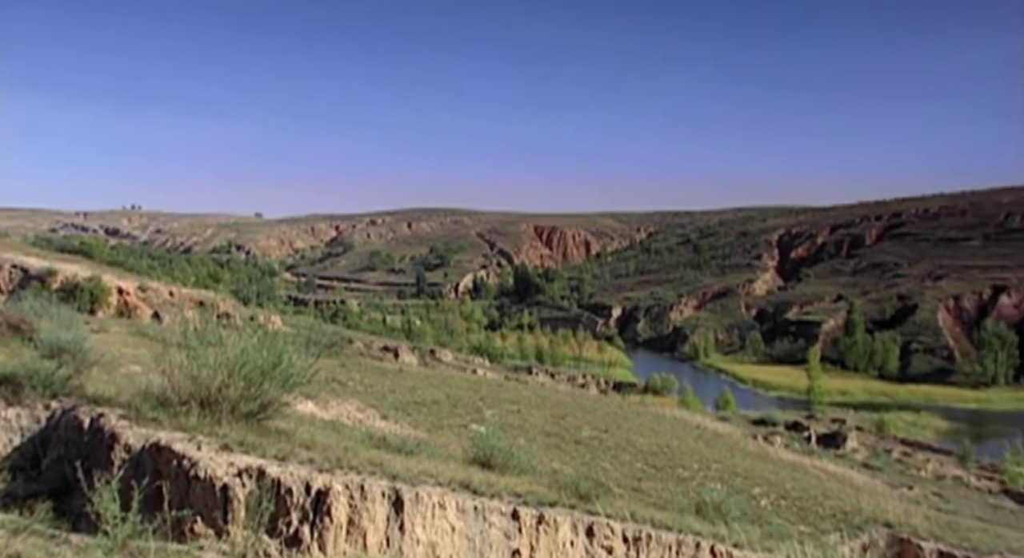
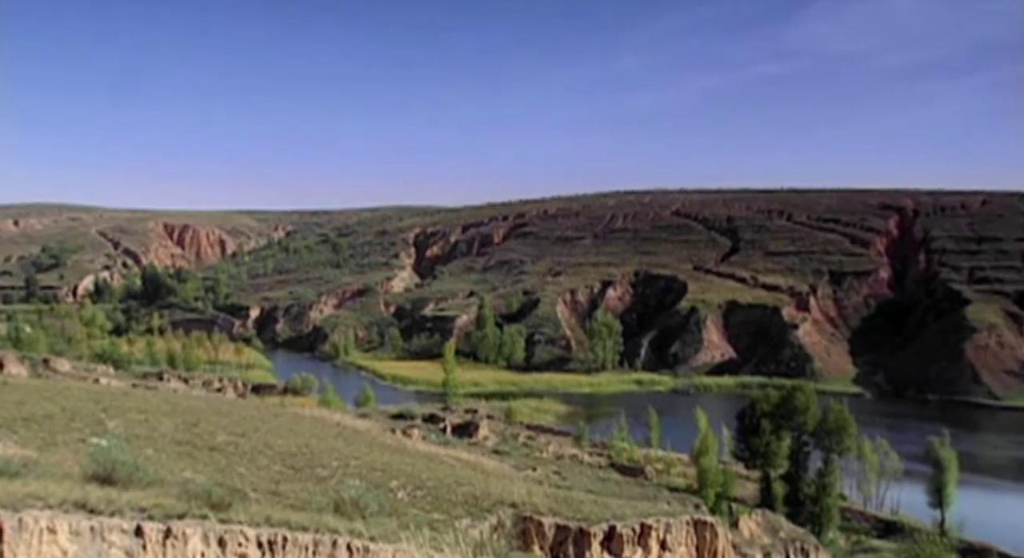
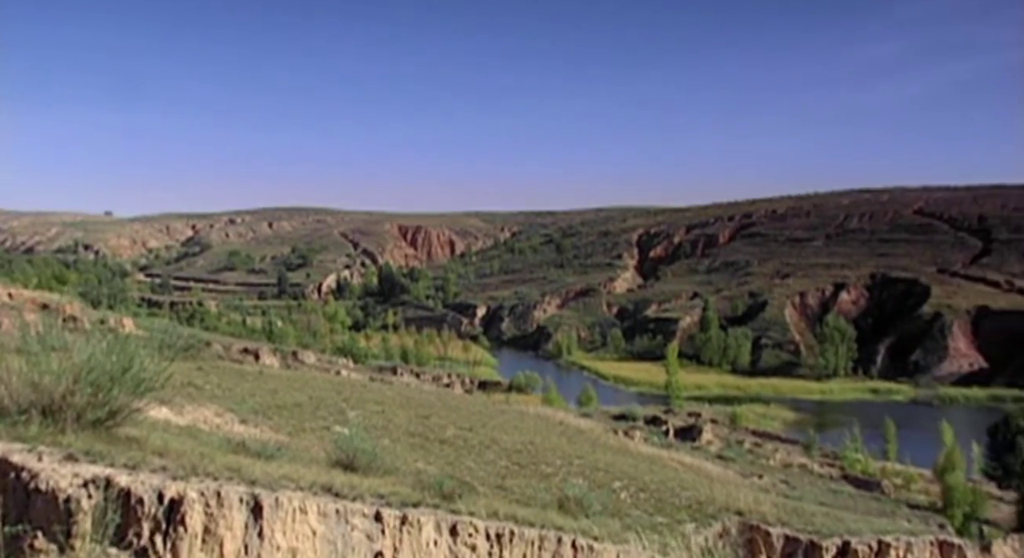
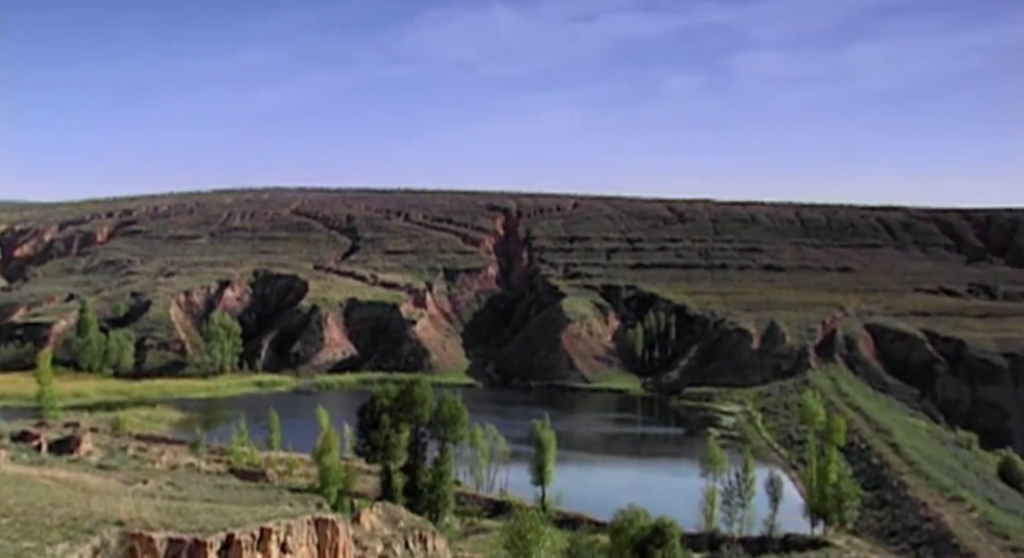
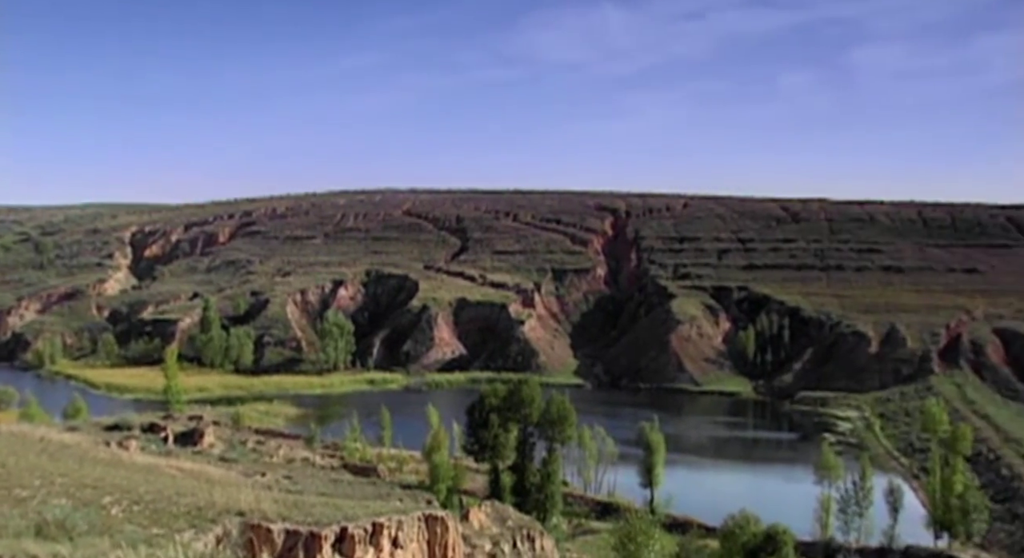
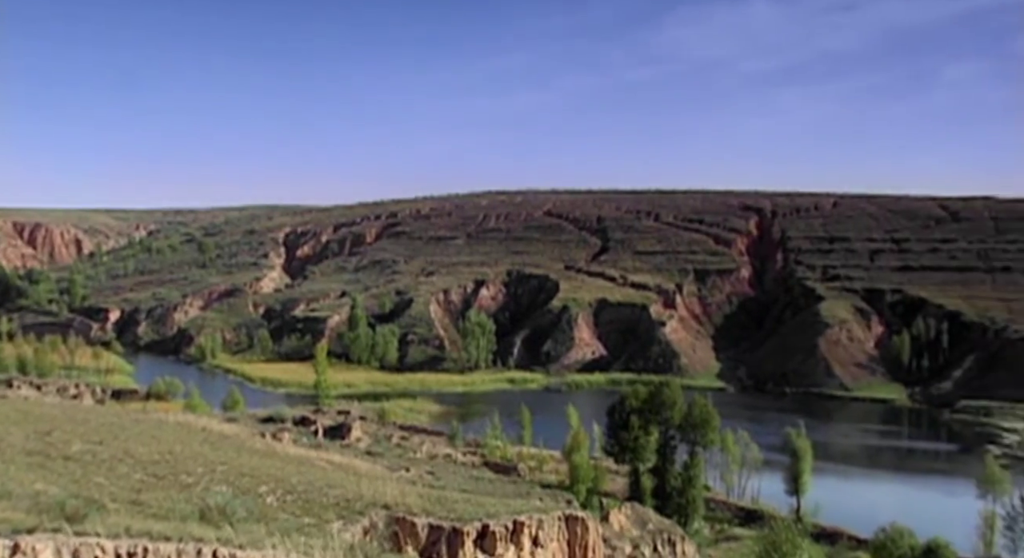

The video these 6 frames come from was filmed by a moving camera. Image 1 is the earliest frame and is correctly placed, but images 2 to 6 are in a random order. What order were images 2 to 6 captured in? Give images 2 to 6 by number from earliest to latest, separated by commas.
3, 2, 6, 5, 4
